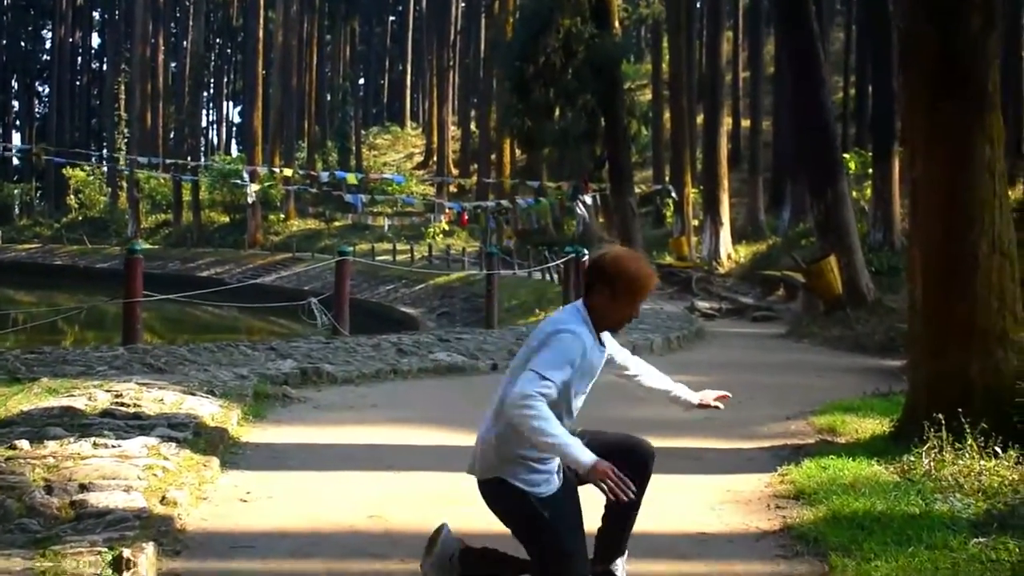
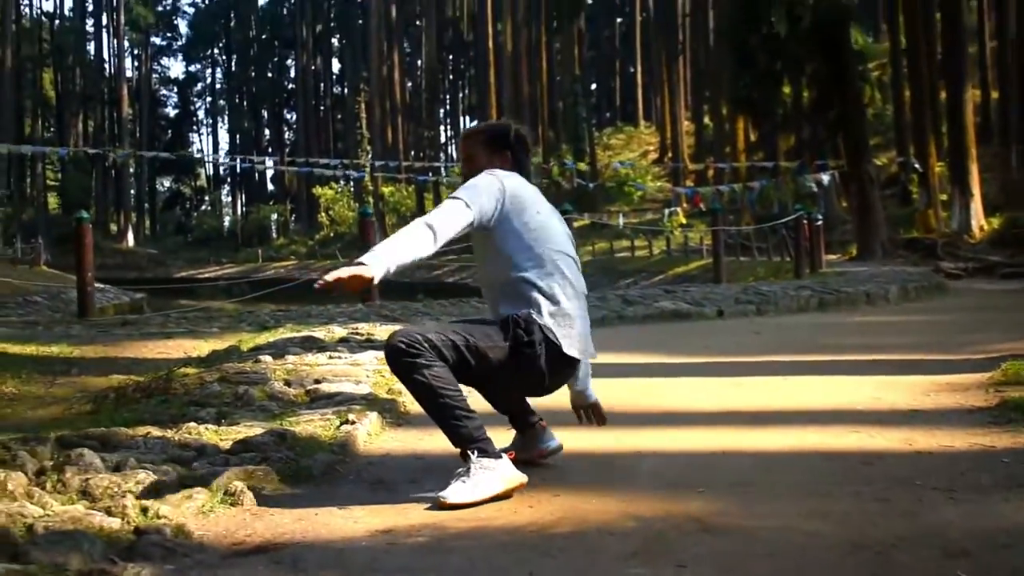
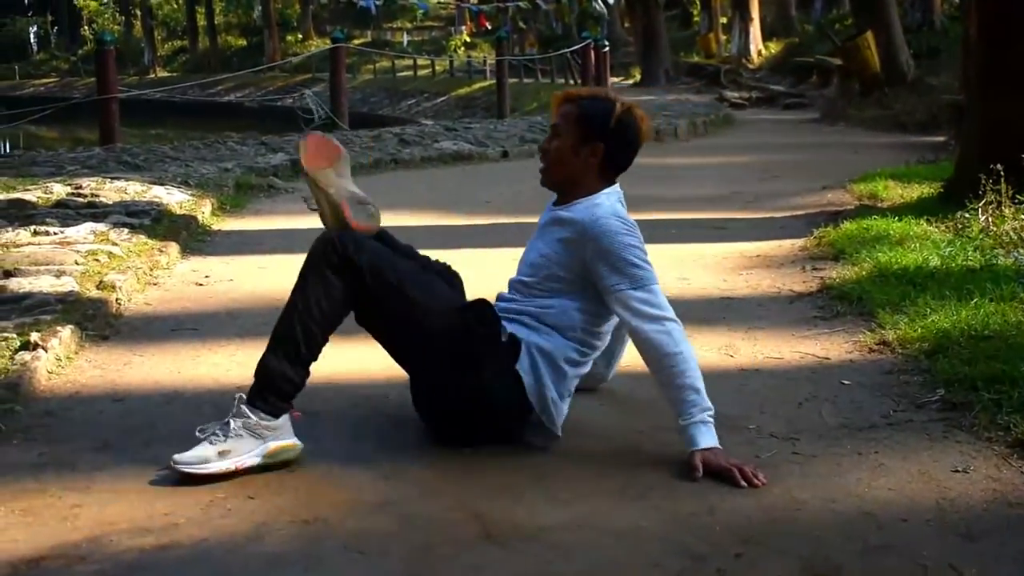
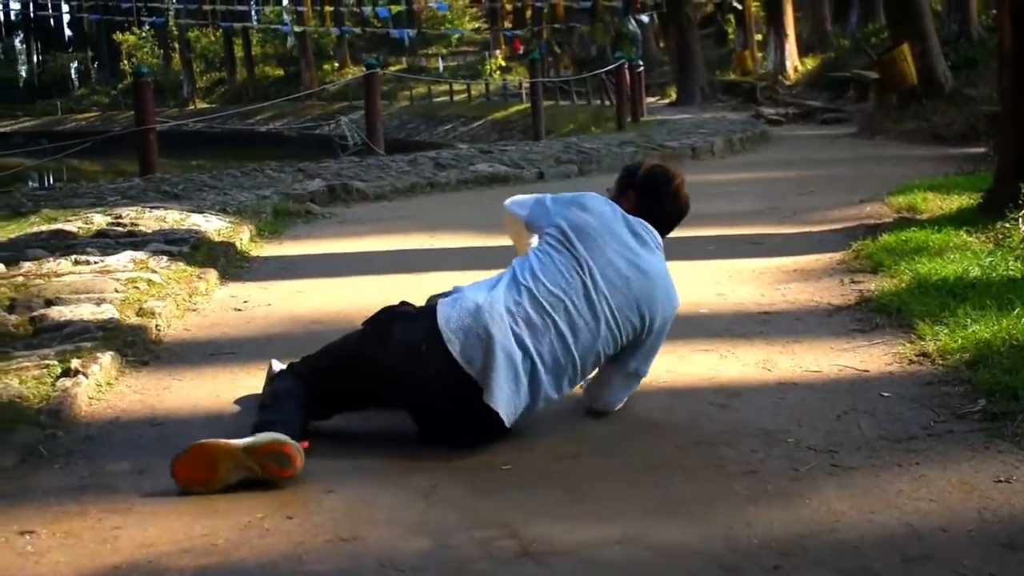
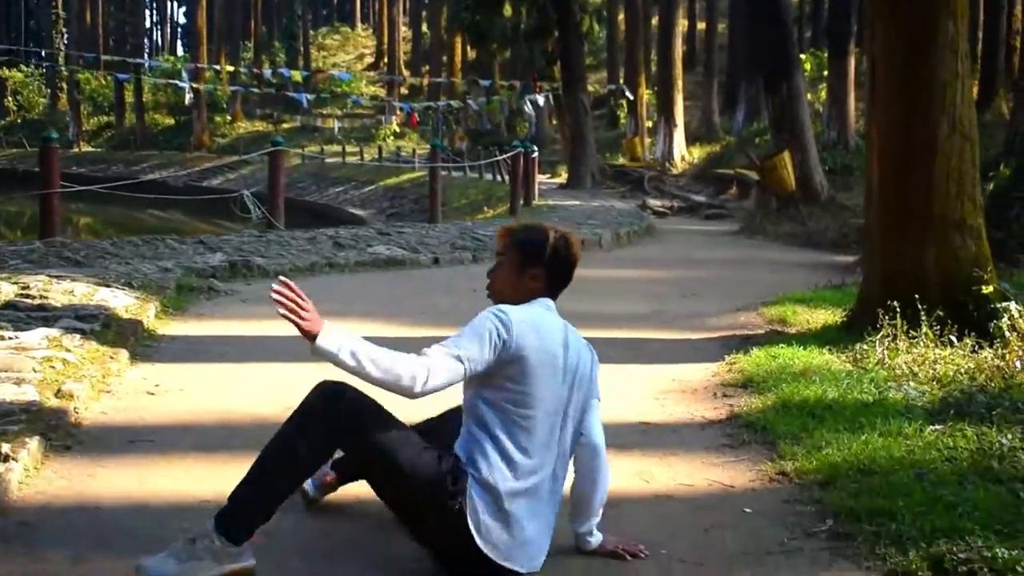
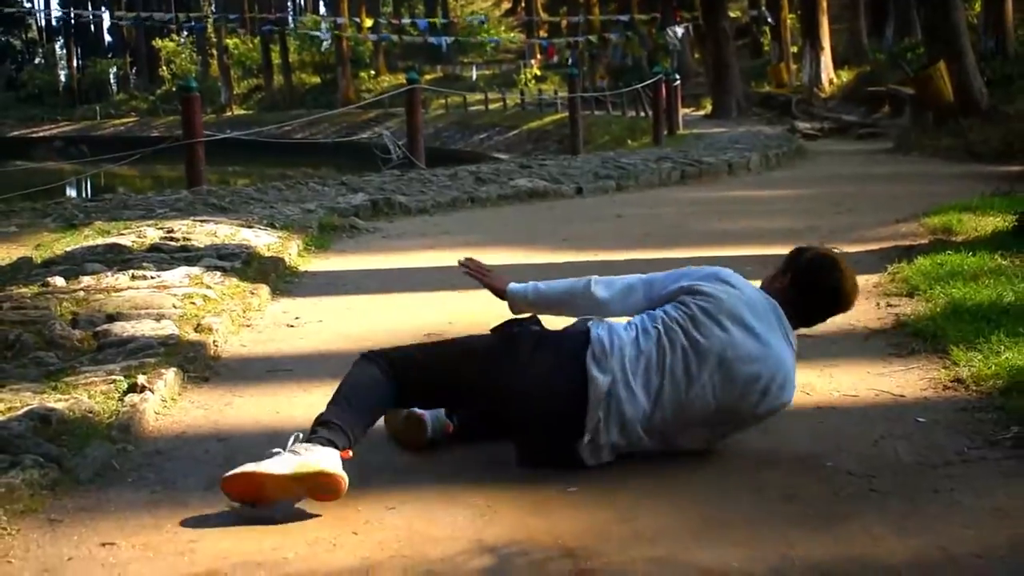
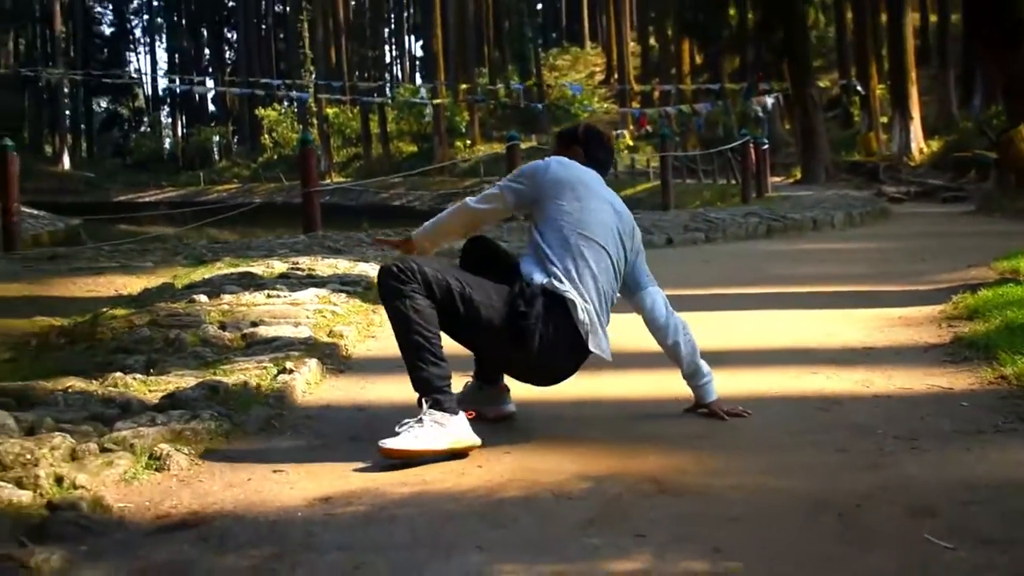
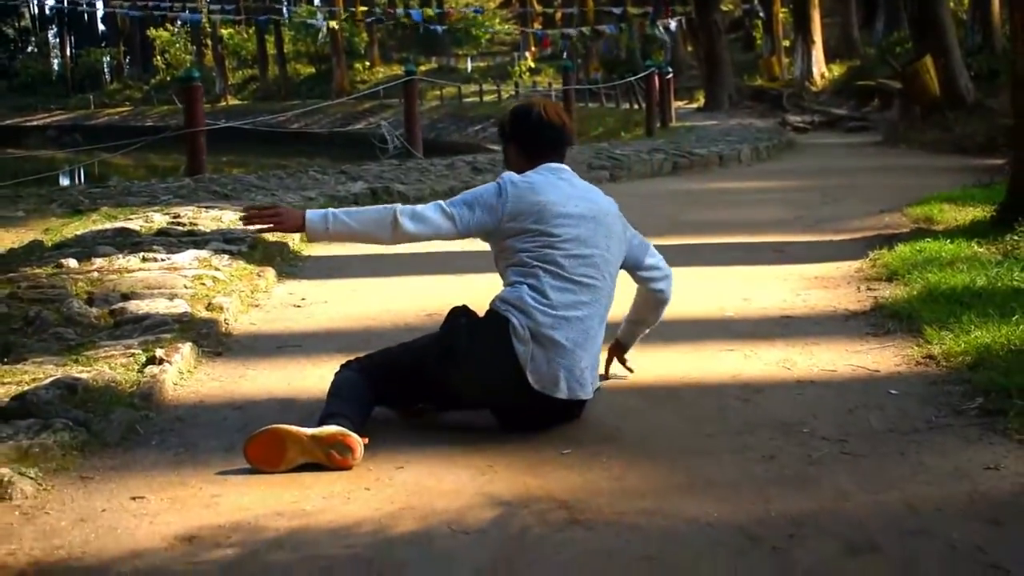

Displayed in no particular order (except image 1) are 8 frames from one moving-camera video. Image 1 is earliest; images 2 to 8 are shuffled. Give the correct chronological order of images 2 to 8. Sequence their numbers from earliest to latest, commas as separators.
5, 3, 4, 6, 8, 7, 2
